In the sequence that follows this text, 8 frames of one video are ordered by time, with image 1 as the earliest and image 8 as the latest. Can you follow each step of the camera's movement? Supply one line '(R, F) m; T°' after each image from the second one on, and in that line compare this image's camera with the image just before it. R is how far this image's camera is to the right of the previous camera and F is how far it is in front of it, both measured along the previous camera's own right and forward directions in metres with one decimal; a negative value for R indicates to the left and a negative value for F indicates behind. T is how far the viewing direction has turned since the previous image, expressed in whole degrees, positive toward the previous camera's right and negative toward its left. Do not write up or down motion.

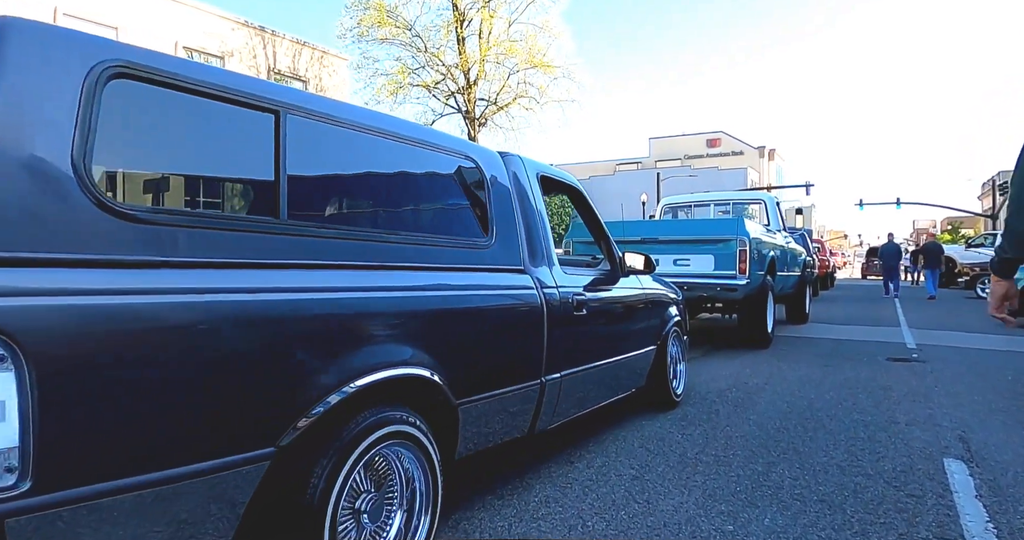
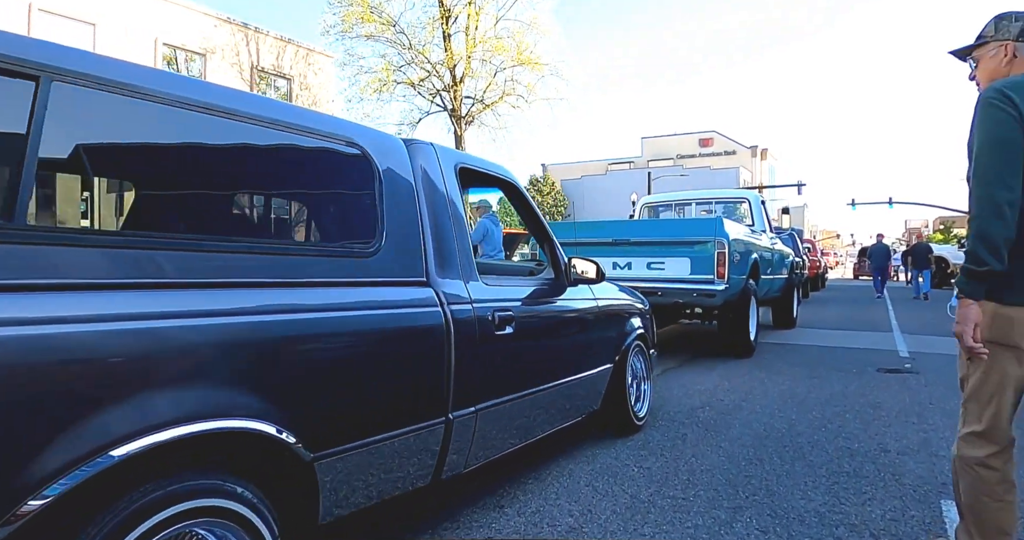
(+0.4, +0.6) m; 0°
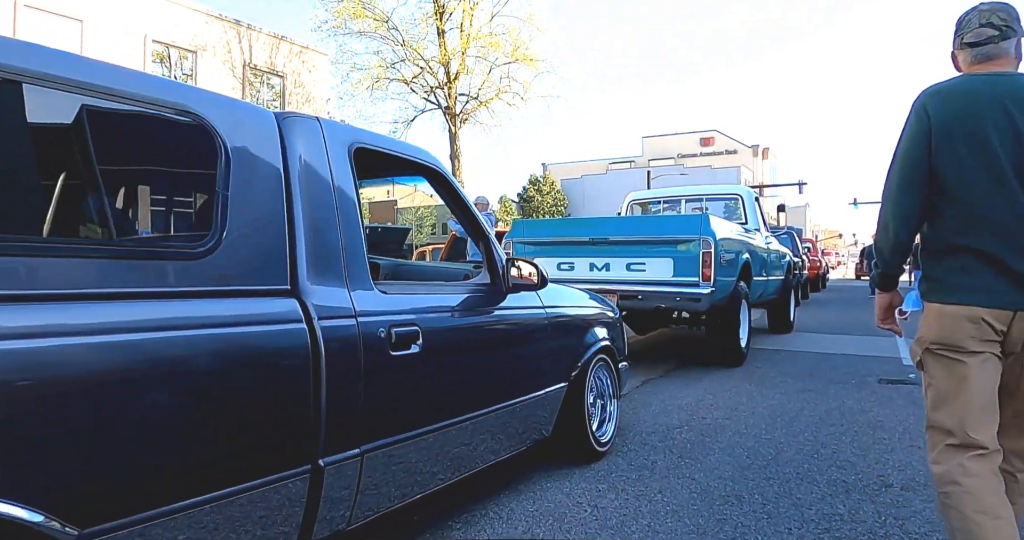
(+0.4, +0.6) m; 0°
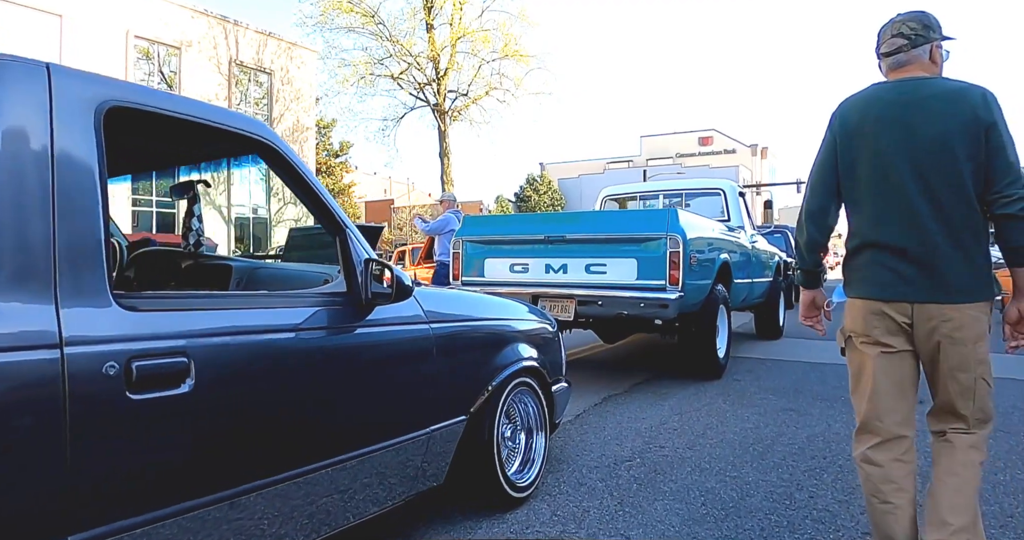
(+0.5, +0.7) m; 0°
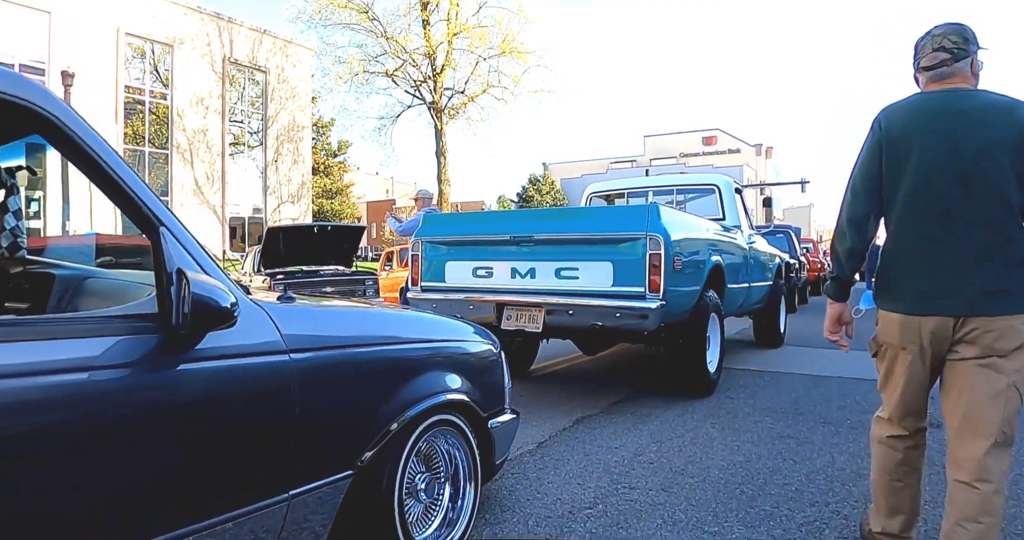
(+0.4, +0.7) m; 0°
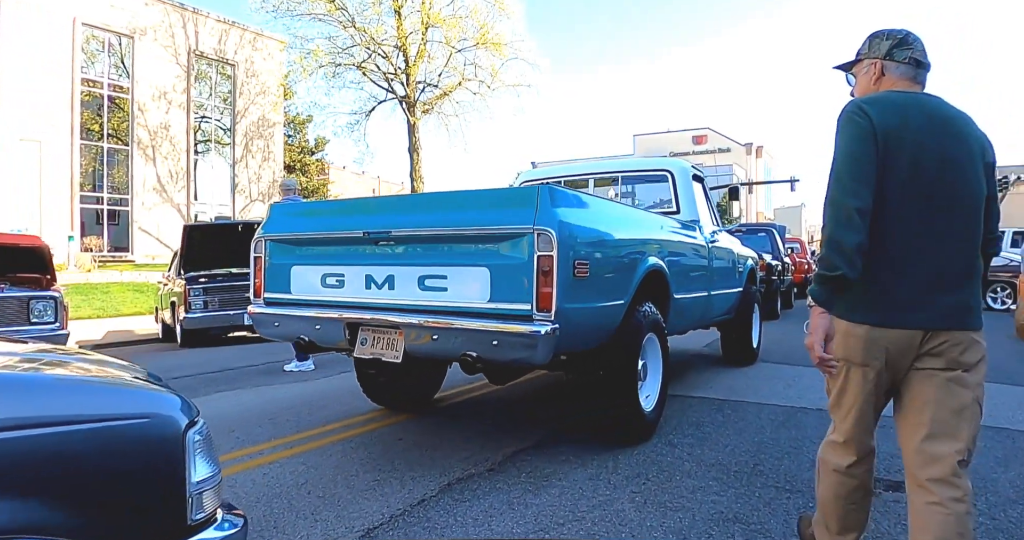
(+0.8, +1.3) m; +1°
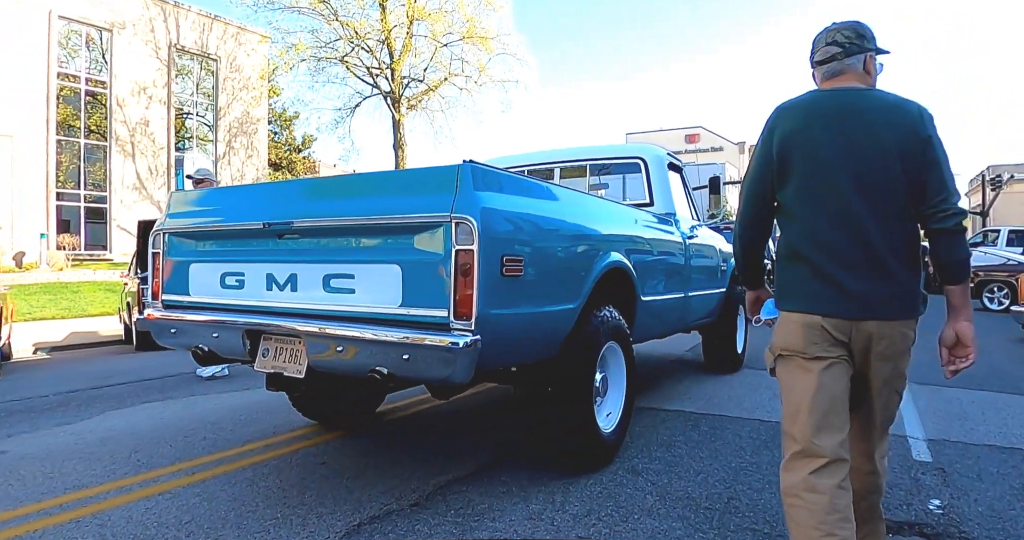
(+0.3, +0.6) m; 0°
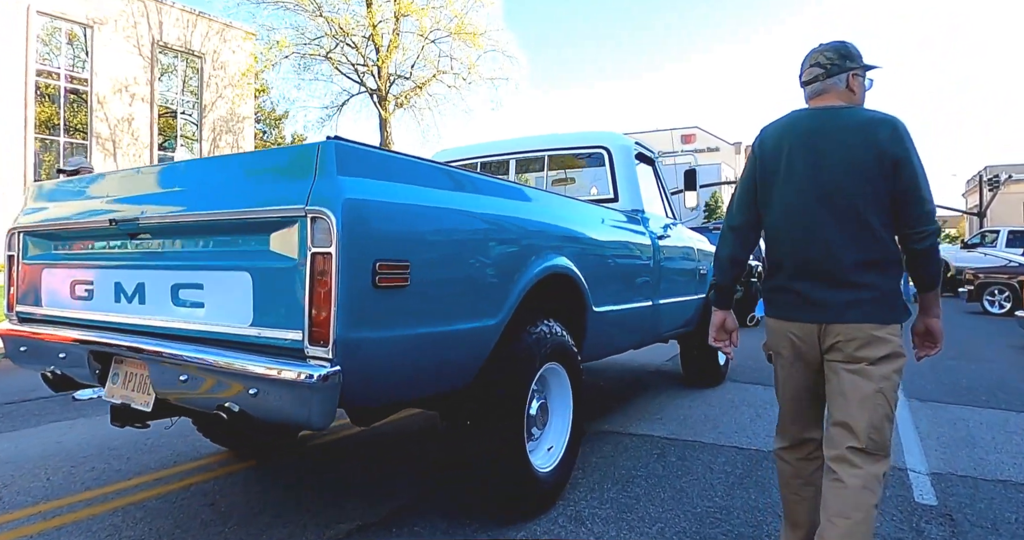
(+0.4, +0.6) m; 0°
